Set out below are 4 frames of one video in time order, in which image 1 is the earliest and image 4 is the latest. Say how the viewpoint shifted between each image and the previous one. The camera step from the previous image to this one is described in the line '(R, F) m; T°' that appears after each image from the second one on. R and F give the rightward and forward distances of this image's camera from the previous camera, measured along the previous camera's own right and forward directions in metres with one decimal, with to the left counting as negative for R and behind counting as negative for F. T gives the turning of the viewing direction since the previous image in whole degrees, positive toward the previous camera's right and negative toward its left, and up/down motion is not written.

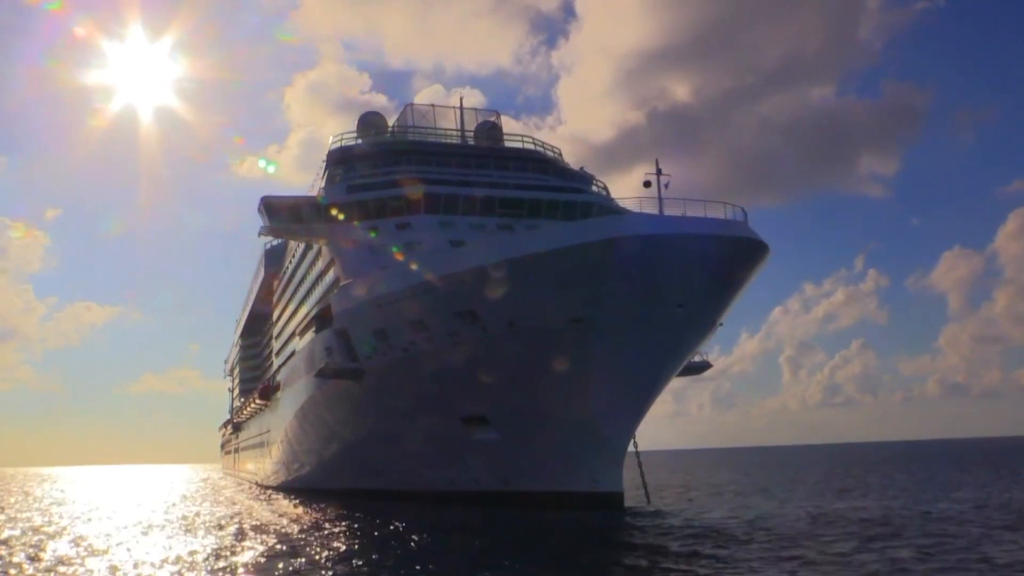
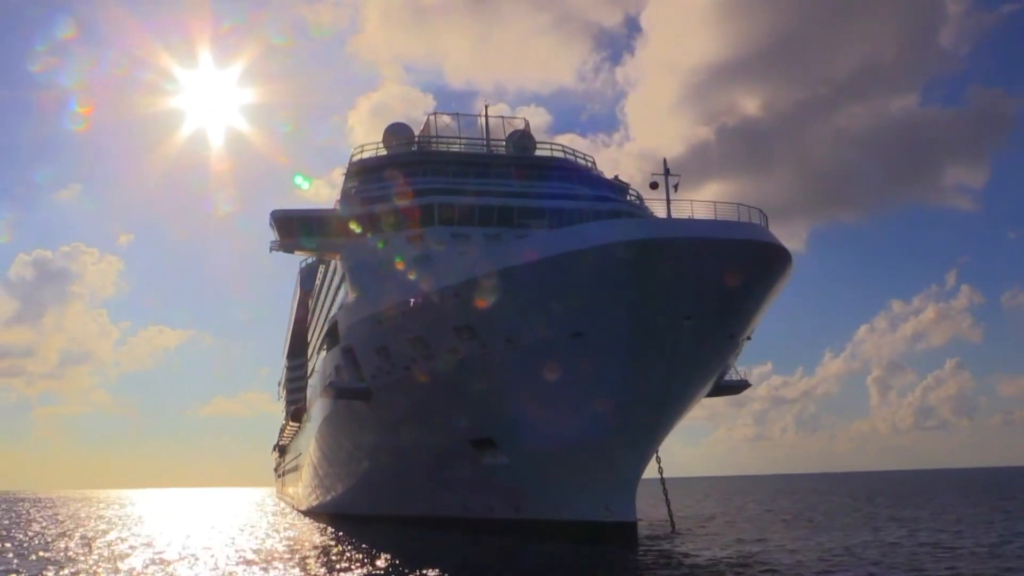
(+1.4, +1.2) m; -5°
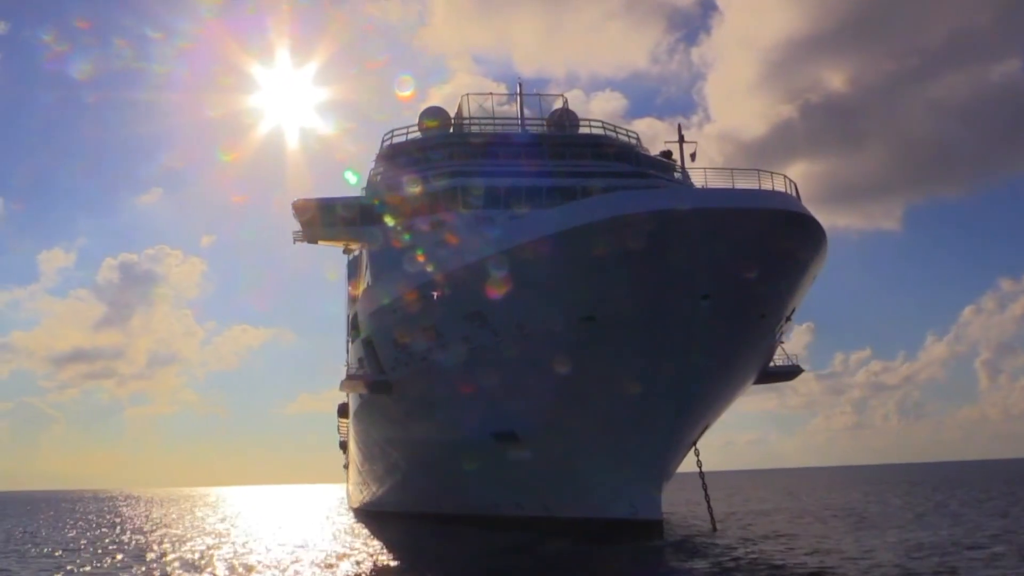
(+1.3, +1.1) m; -6°
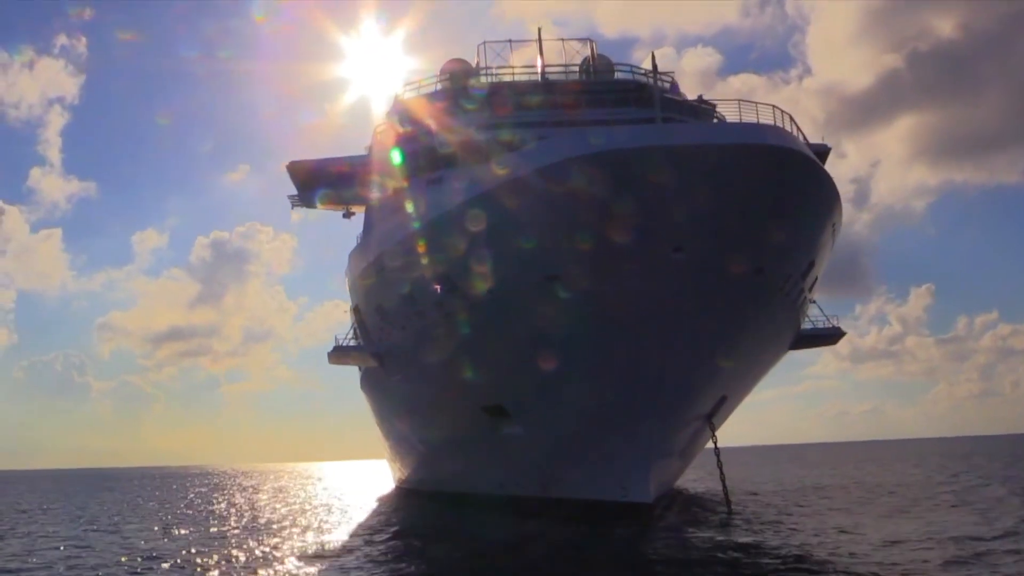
(+2.0, +1.7) m; -7°
